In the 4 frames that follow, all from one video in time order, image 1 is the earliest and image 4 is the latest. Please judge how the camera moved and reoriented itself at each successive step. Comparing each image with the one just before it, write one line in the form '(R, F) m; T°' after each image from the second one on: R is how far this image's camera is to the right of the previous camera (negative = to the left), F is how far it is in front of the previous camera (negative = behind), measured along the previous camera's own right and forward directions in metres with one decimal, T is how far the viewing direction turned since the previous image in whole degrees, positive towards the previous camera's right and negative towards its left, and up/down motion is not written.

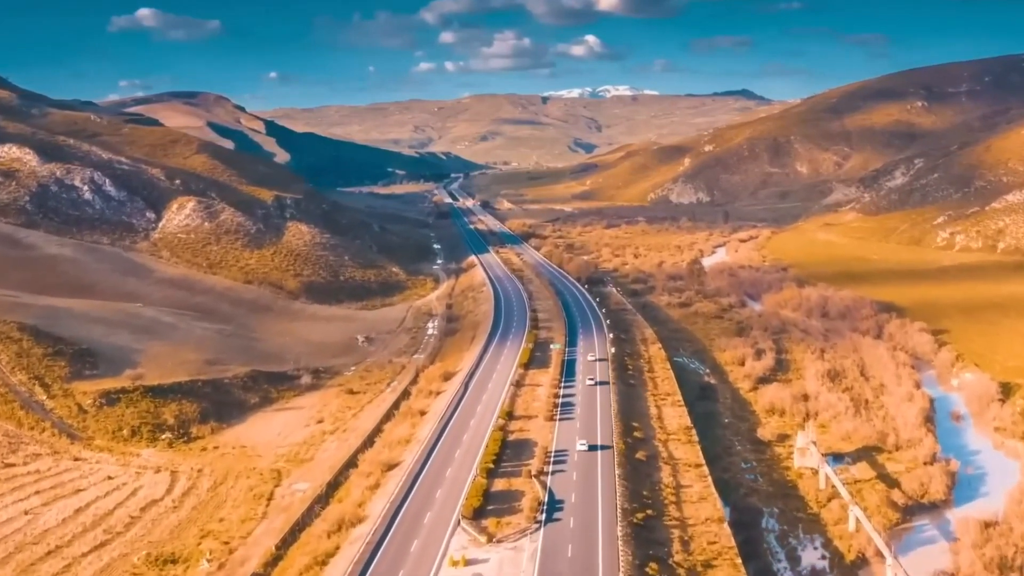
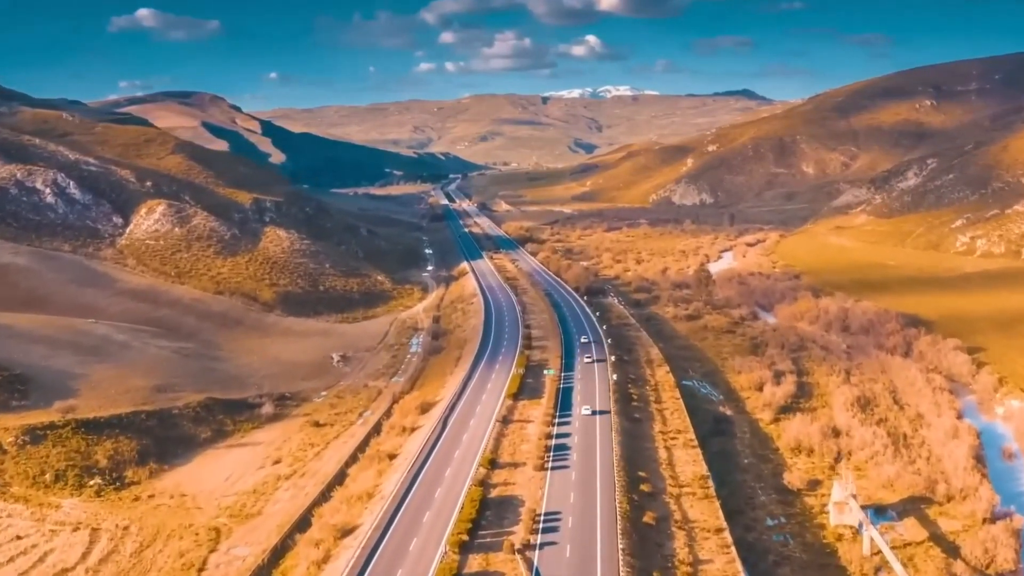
(+0.9, +6.3) m; 0°
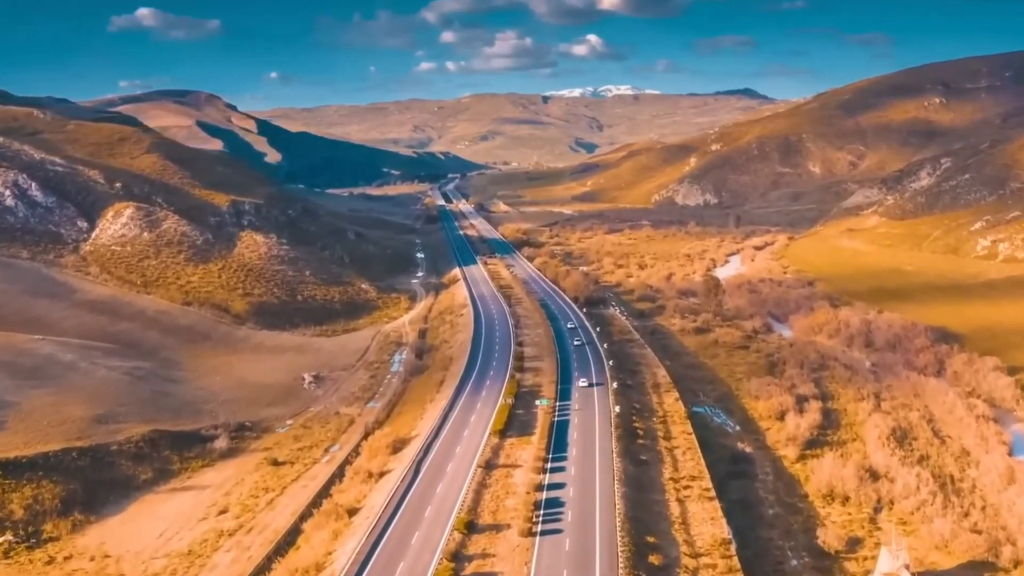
(+0.8, +5.9) m; 0°
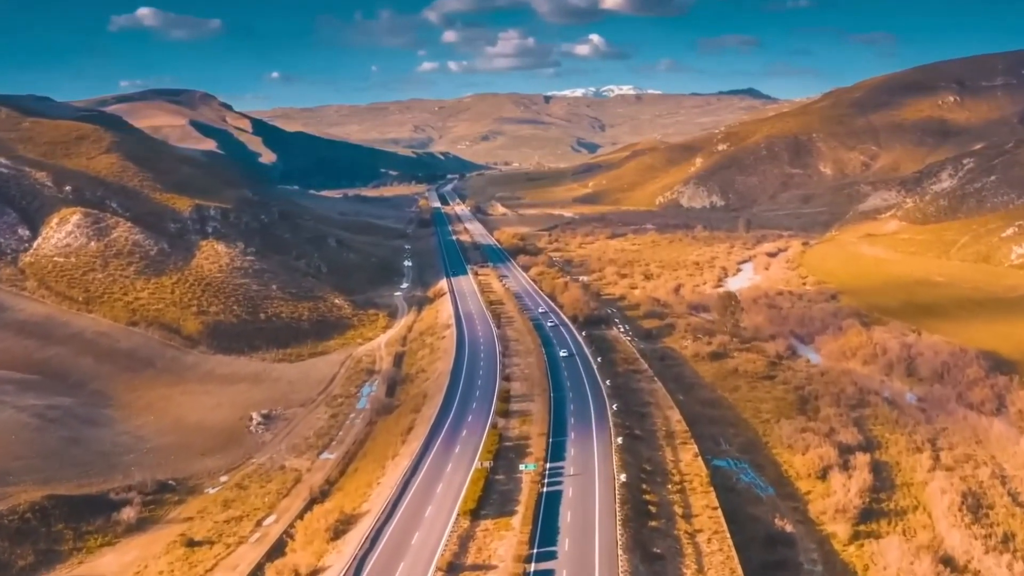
(+1.1, +8.3) m; 0°
